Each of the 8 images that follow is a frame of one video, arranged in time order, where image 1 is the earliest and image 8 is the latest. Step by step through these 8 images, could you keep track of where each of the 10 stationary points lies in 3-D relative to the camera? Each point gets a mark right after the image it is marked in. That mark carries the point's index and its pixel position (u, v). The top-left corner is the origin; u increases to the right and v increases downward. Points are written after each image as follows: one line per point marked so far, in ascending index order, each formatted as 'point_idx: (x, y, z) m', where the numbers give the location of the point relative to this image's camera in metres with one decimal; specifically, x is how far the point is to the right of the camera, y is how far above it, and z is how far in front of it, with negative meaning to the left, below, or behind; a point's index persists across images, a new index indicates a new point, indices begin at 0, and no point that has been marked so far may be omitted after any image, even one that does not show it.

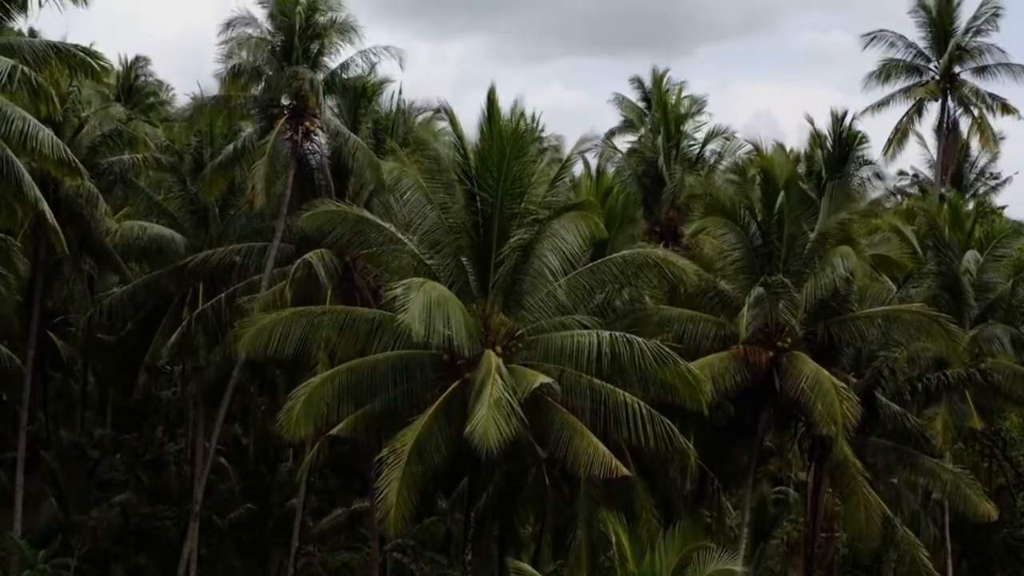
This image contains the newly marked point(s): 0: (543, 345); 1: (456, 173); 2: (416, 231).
0: (+0.5, -0.8, +14.6) m
1: (-0.8, +1.7, +14.9) m
2: (-1.4, +0.9, +14.7) m
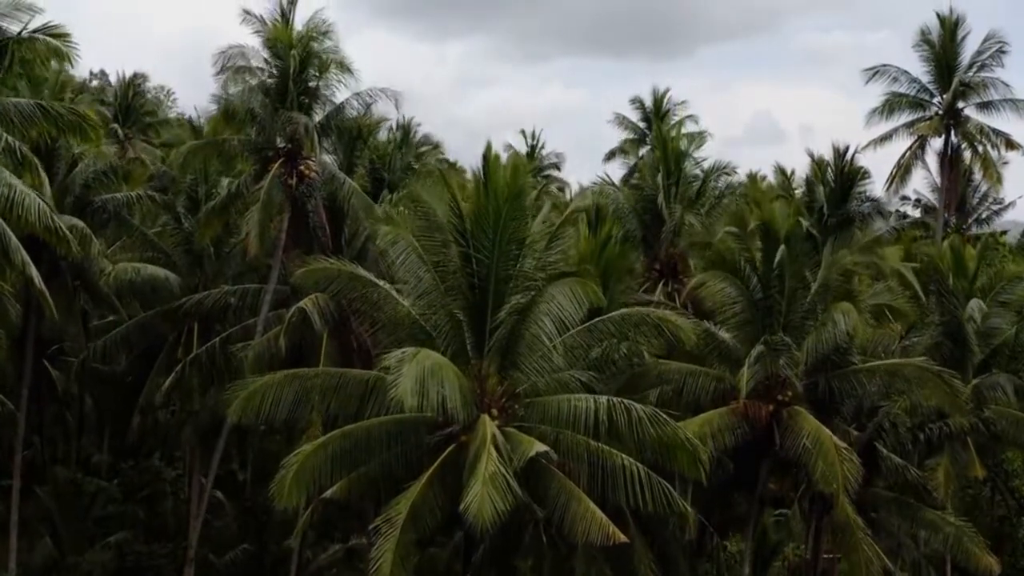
0: (+0.4, -1.7, +14.4) m
1: (-0.9, +0.8, +14.7) m
2: (-1.5, 0.0, +14.5) m
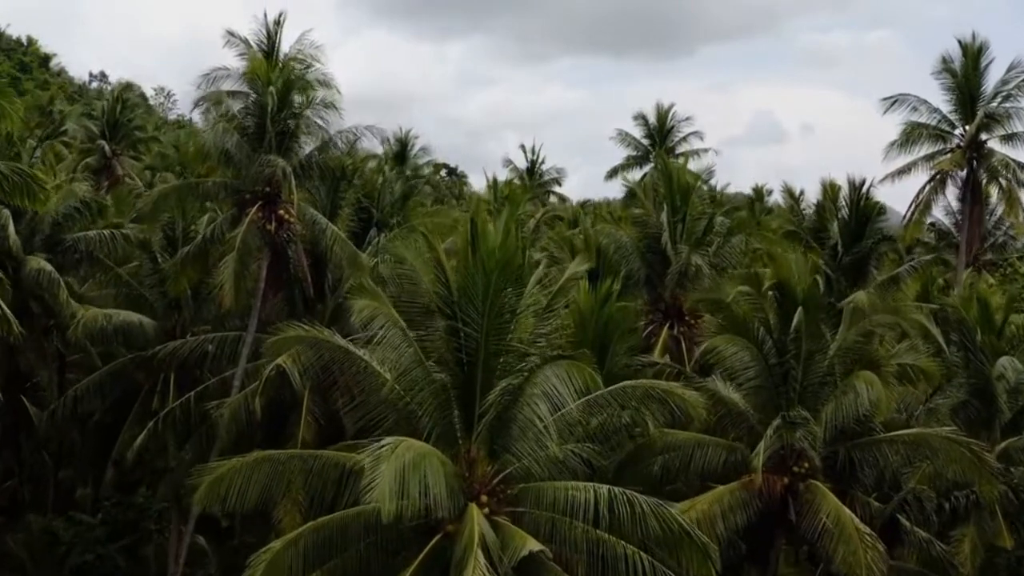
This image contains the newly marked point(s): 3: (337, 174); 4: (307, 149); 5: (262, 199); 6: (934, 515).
0: (+0.3, -2.7, +13.0) m
1: (-1.0, -0.2, +13.4) m
2: (-1.6, -1.0, +13.1) m
3: (-3.4, +2.2, +19.6) m
4: (-3.8, +2.6, +18.5) m
5: (-4.6, +1.6, +18.5) m
6: (+7.4, -4.0, +17.5) m
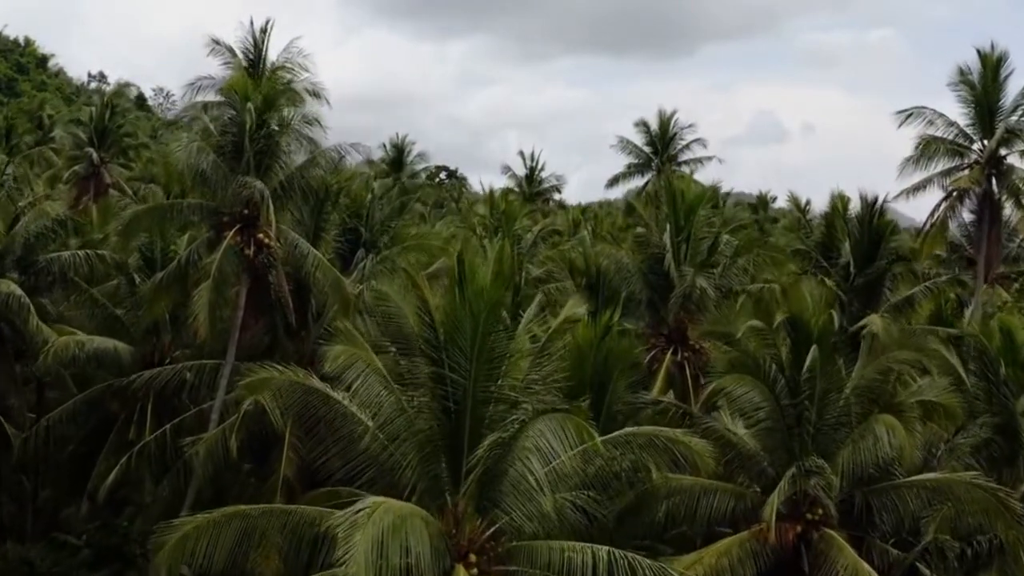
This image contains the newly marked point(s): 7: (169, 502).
0: (+0.2, -3.2, +11.9) m
1: (-1.1, -0.7, +12.3) m
2: (-1.7, -1.5, +12.1) m
3: (-3.5, +1.7, +18.5) m
4: (-3.9, +2.1, +17.5) m
5: (-4.7, +1.1, +17.4) m
6: (+7.3, -4.5, +16.4) m
7: (-6.5, -4.1, +19.1) m
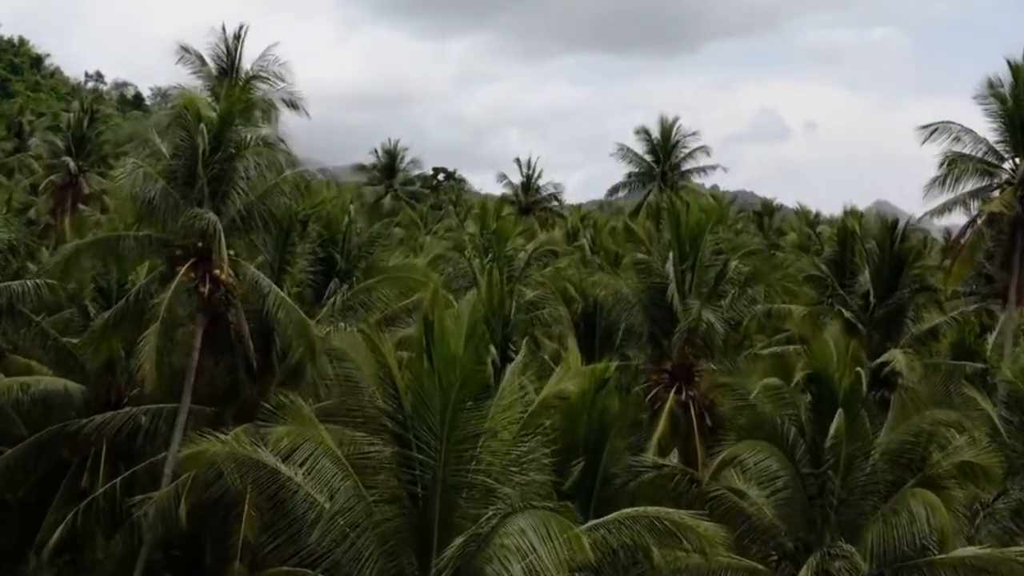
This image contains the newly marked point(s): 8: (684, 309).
0: (-0.1, -3.9, +10.1) m
1: (-1.3, -1.3, +10.5) m
2: (-1.9, -2.2, +10.3) m
3: (-3.7, +1.1, +16.7) m
4: (-4.1, +1.5, +15.6) m
5: (-4.9, +0.5, +15.6) m
6: (+7.1, -5.1, +14.6) m
7: (-6.8, -4.7, +17.3) m
8: (+3.3, -0.4, +19.1) m
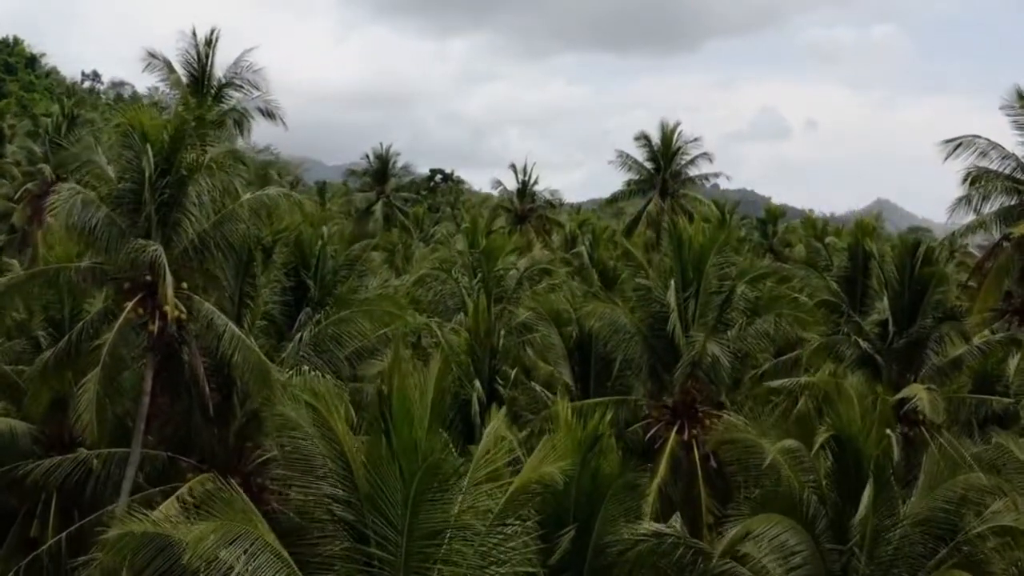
0: (-0.3, -4.4, +8.5) m
1: (-1.5, -1.9, +8.9) m
2: (-2.1, -2.7, +8.7) m
3: (-4.0, +0.6, +15.1) m
4: (-4.4, +0.9, +14.1) m
5: (-5.2, 0.0, +14.0) m
6: (+6.8, -5.6, +13.0) m
7: (-7.0, -5.3, +15.7) m
8: (+3.1, -0.9, +17.5) m
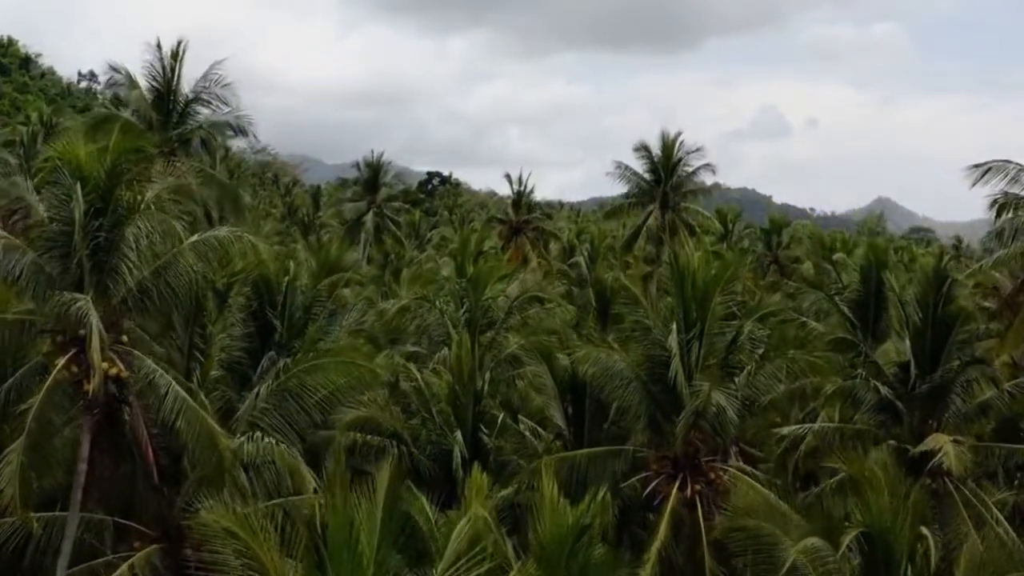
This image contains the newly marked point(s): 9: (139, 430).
0: (-0.5, -5.1, +6.9) m
1: (-1.8, -2.6, +7.3) m
2: (-2.4, -3.4, +7.1) m
3: (-4.2, -0.1, +13.5) m
4: (-4.6, +0.2, +12.5) m
5: (-5.4, -0.7, +12.4) m
6: (+6.6, -6.3, +11.4) m
7: (-7.2, -5.9, +14.1) m
8: (+2.8, -1.6, +15.9) m
9: (-4.8, -1.8, +12.9) m
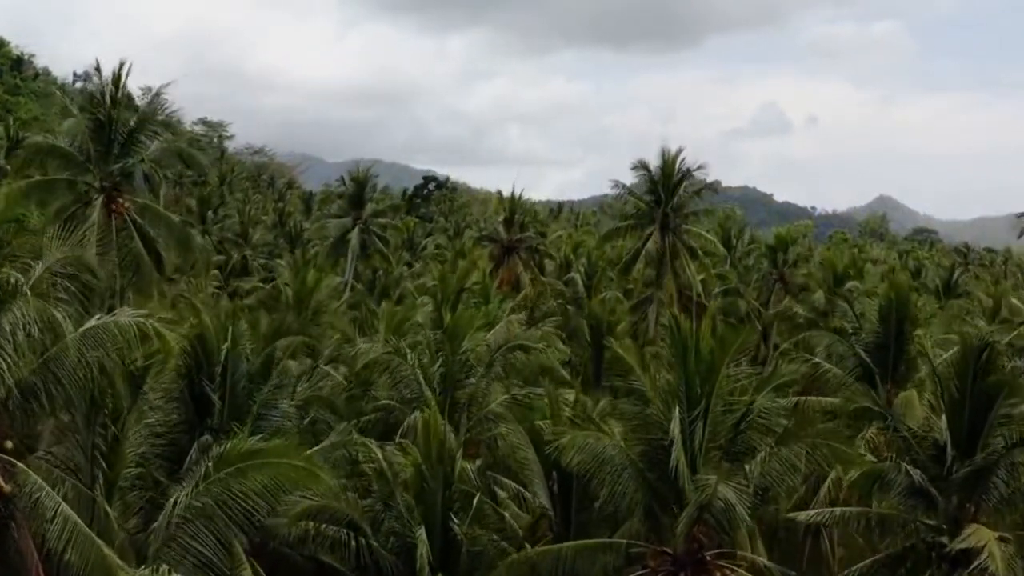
0: (-0.9, -6.1, +4.7) m
1: (-2.2, -3.6, +5.0) m
2: (-2.8, -4.4, +4.8) m
3: (-4.6, -1.1, +11.2) m
4: (-5.0, -0.8, +10.2) m
5: (-5.8, -1.7, +10.2) m
6: (+6.2, -7.3, +9.2) m
7: (-7.6, -6.9, +11.9) m
8: (+2.5, -2.6, +13.6) m
9: (-5.2, -2.8, +10.7) m
